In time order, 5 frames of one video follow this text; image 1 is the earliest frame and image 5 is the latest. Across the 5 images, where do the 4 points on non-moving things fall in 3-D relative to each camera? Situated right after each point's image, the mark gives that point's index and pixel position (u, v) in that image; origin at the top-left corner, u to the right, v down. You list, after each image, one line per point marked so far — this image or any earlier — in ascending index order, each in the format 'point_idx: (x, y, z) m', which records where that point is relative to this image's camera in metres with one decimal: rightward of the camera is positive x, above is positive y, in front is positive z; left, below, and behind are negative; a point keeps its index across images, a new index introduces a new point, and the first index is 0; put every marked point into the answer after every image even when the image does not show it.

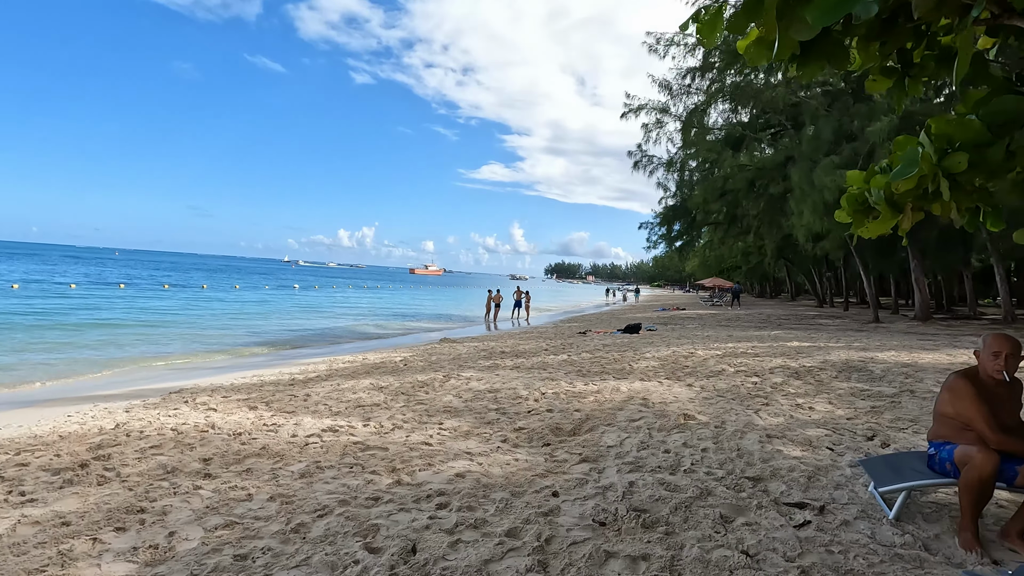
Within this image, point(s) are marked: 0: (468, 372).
0: (-0.7, -1.4, +9.2) m
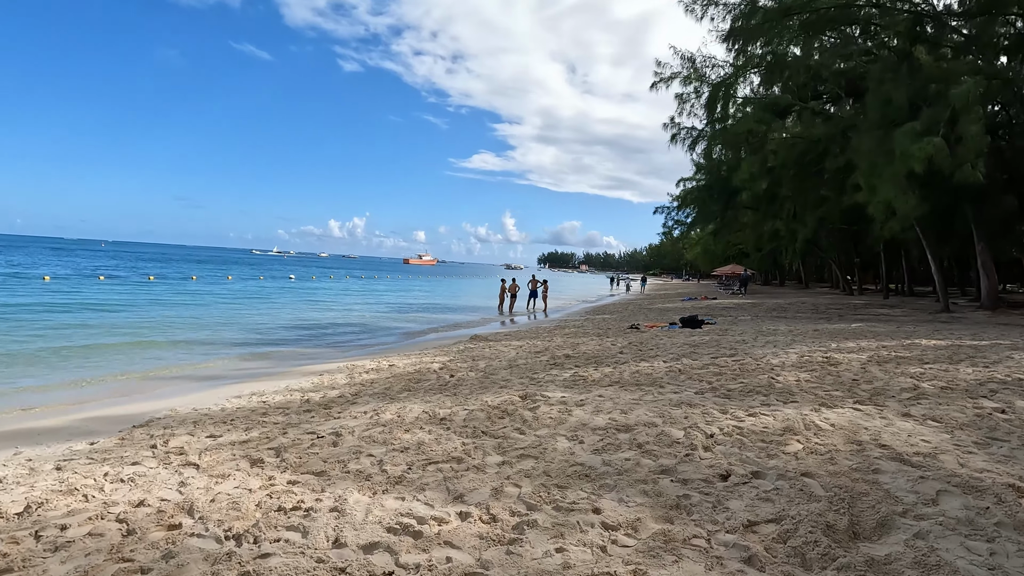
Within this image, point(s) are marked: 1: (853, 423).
0: (+0.5, -1.3, +6.7) m
1: (+3.1, -1.2, +5.0) m
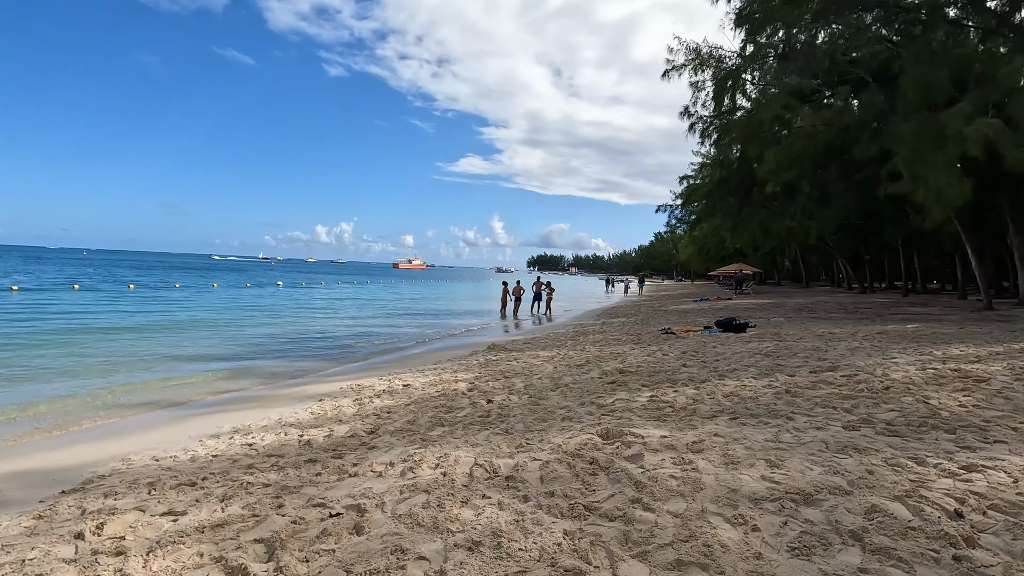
0: (+1.2, -1.3, +4.9) m
1: (+3.8, -1.2, +3.3) m
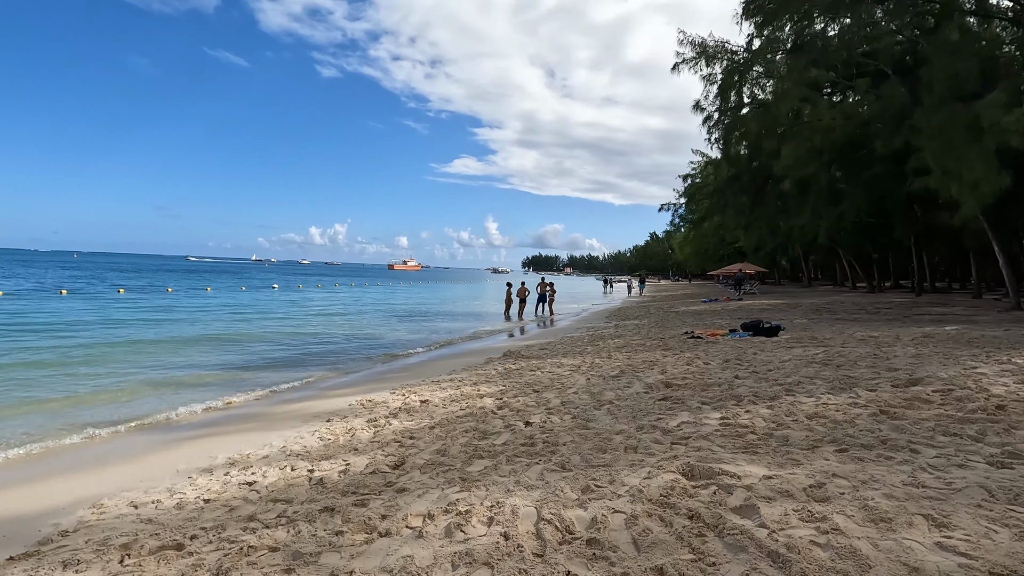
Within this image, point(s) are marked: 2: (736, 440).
0: (+1.6, -1.3, +4.0) m
1: (+4.3, -1.2, +2.4) m
2: (+1.9, -1.3, +4.6) m
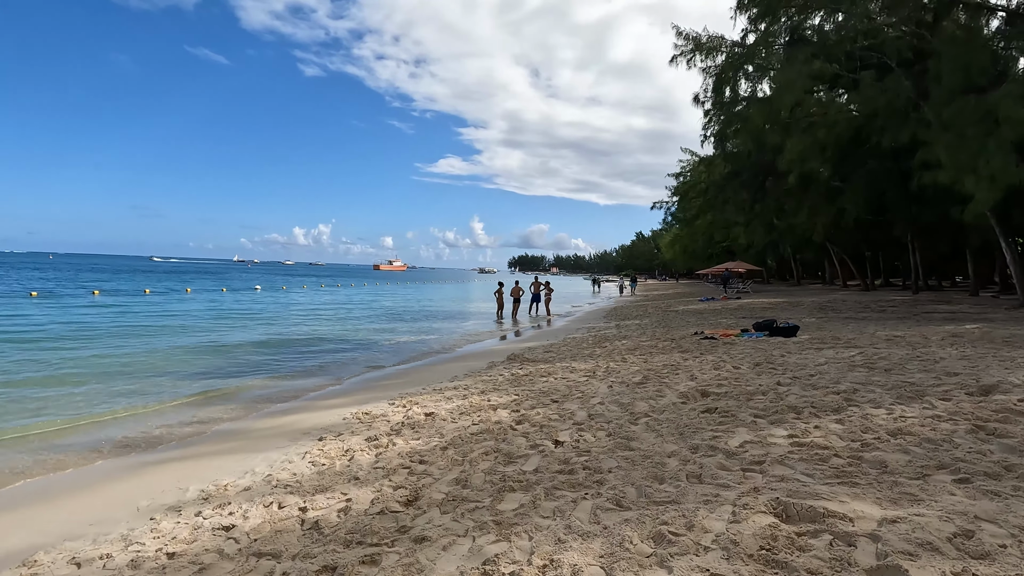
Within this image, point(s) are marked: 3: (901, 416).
0: (+1.9, -1.3, +3.3) m
1: (+4.6, -1.1, +1.7) m
2: (+2.1, -1.2, +3.8) m
3: (+3.4, -1.1, +4.8) m
